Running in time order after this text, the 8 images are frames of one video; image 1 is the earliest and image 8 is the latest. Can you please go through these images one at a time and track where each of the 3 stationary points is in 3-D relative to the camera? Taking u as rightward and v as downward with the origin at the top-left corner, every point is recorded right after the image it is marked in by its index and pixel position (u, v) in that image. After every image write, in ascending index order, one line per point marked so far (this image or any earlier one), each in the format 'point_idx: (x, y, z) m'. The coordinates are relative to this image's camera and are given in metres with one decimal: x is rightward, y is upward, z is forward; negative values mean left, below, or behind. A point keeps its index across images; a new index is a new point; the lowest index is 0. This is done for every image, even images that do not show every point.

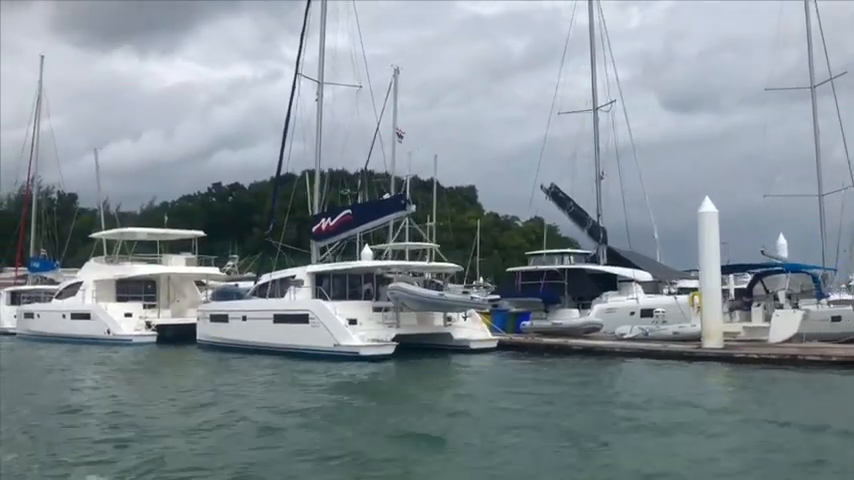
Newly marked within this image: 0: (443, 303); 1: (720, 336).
0: (+0.3, -1.2, +15.2) m
1: (+5.0, -1.6, +14.1) m
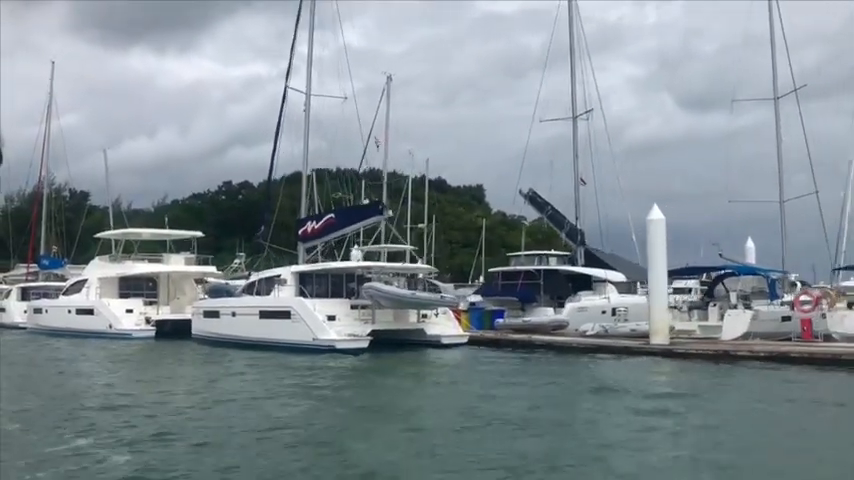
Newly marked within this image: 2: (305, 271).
0: (-0.2, -1.2, +16.4) m
1: (+4.4, -1.7, +15.3) m
2: (-2.6, -0.7, +17.4) m
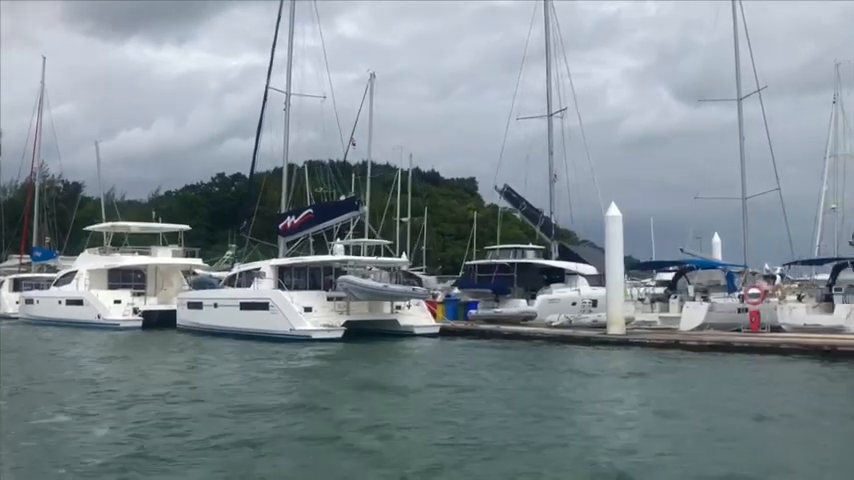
0: (-0.8, -1.1, +17.3) m
1: (+3.8, -1.6, +16.1) m
2: (-3.2, -0.5, +18.2) m
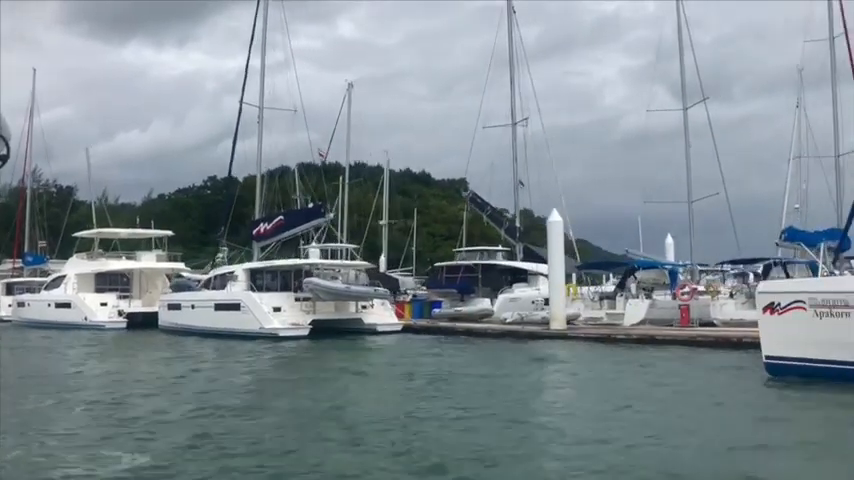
0: (-1.7, -1.2, +18.6) m
1: (+2.9, -1.7, +17.5) m
2: (-4.1, -0.7, +19.6) m
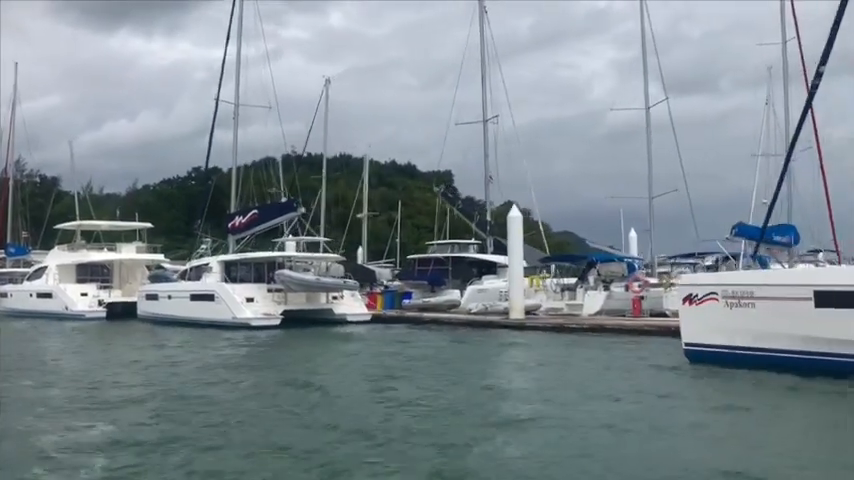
0: (-2.5, -1.1, +19.4) m
1: (+2.2, -1.6, +18.4) m
2: (-4.9, -0.5, +20.3) m
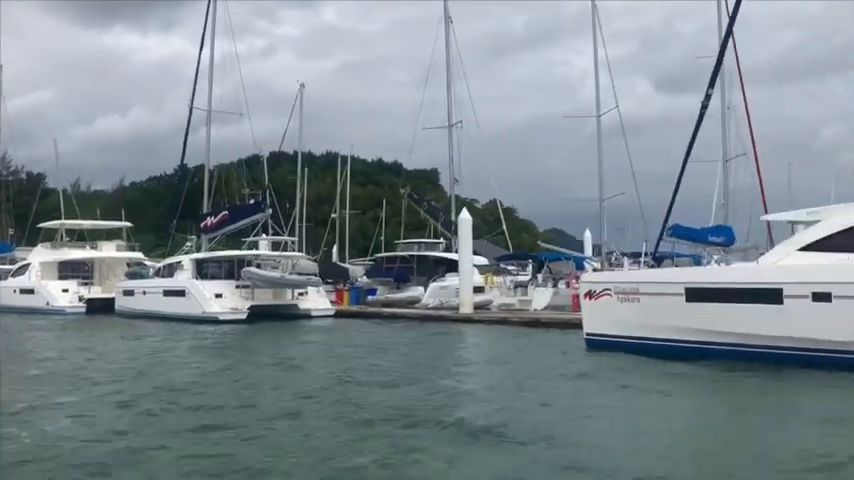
0: (-3.6, -1.1, +20.8) m
1: (+1.1, -1.6, +19.8) m
2: (-6.0, -0.5, +21.6) m
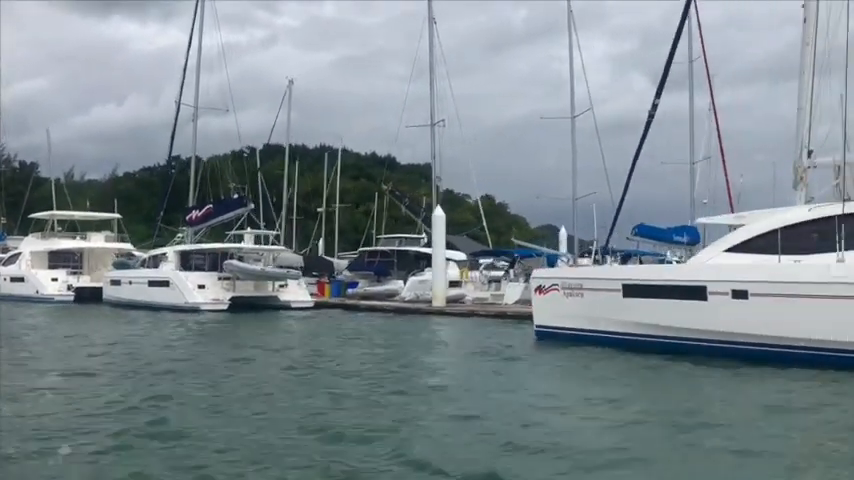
0: (-4.2, -0.9, +21.6) m
1: (+0.4, -1.5, +20.7) m
2: (-6.6, -0.3, +22.4) m
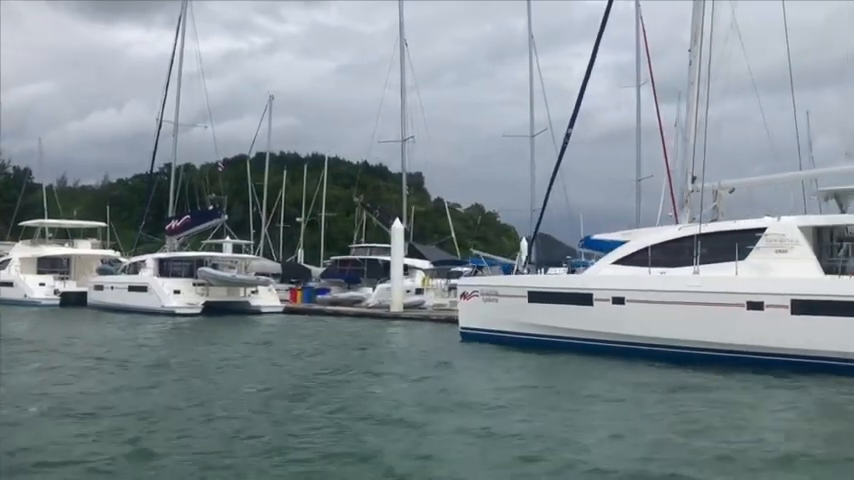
0: (-5.4, -1.2, +23.2) m
1: (-0.7, -1.8, +22.3) m
2: (-7.8, -0.5, +24.0) m
